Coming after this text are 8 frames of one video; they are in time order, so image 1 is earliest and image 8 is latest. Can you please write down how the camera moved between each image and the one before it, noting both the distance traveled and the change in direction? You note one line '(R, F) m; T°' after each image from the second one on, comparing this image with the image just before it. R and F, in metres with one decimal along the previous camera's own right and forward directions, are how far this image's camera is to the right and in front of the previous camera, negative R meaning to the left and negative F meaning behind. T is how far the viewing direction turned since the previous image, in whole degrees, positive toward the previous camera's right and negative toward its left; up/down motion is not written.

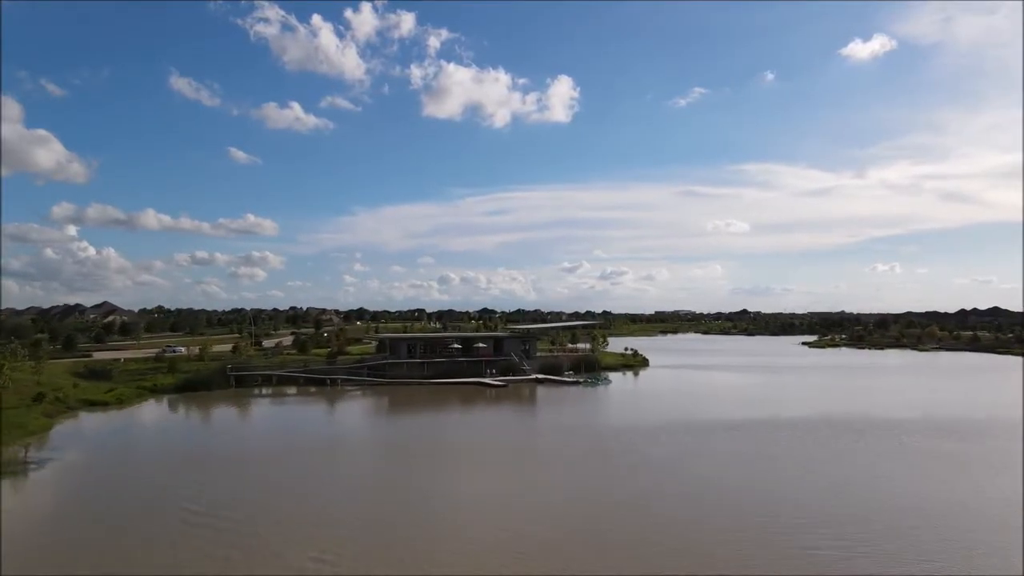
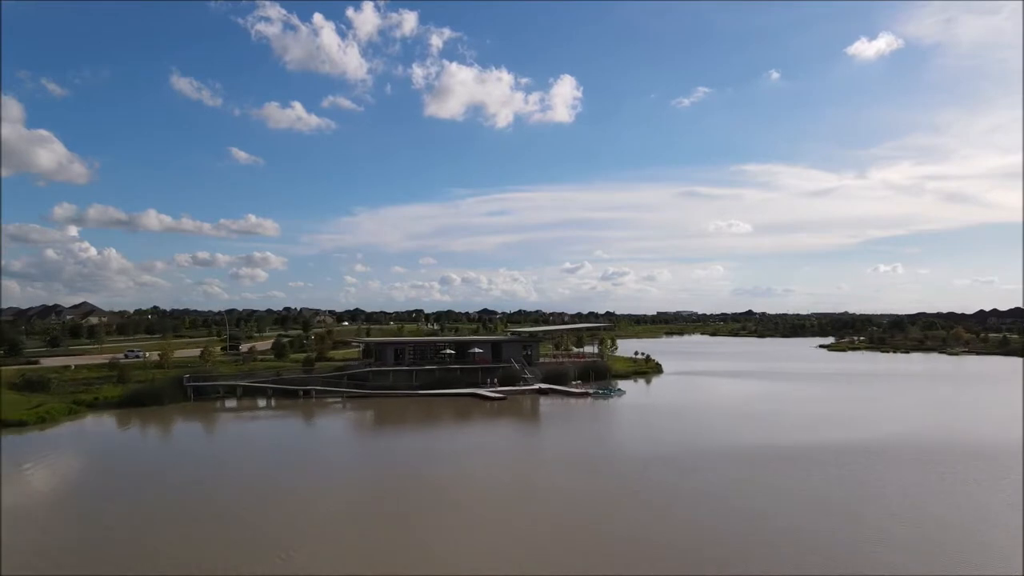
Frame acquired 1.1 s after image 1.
(+0.1, +4.6) m; 0°
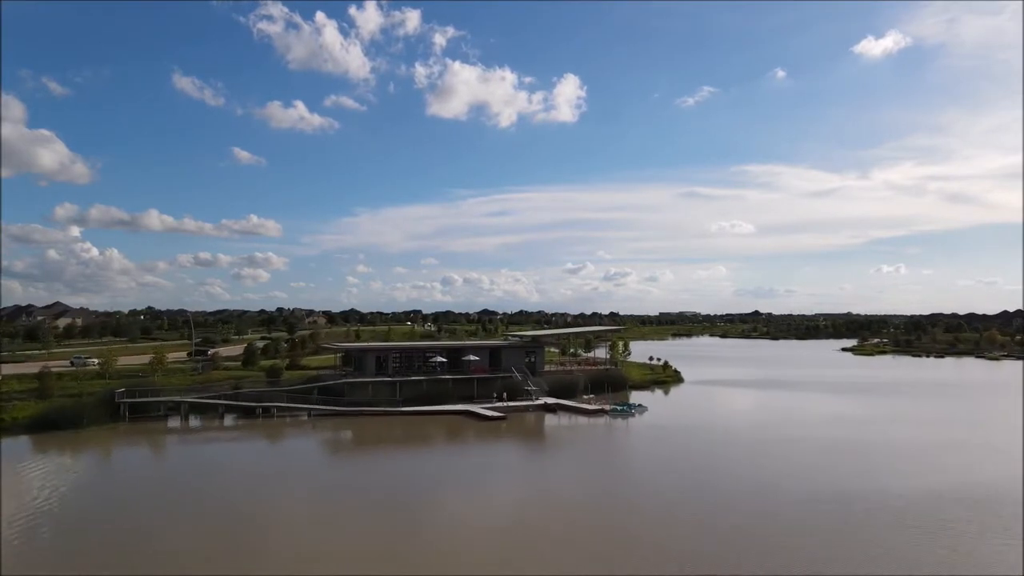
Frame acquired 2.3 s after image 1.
(+0.1, +5.3) m; 0°
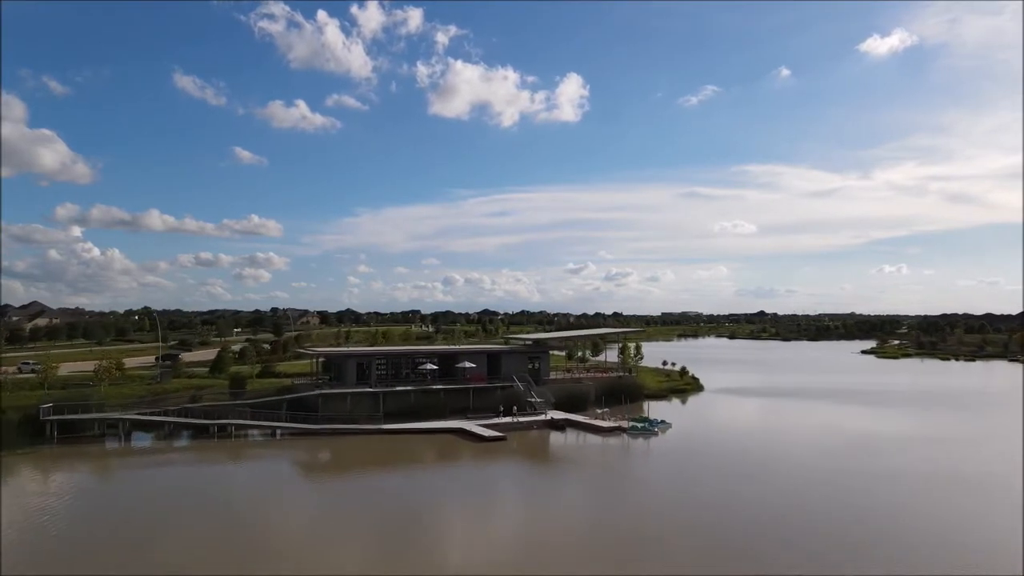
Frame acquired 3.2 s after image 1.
(0.0, +4.1) m; 0°
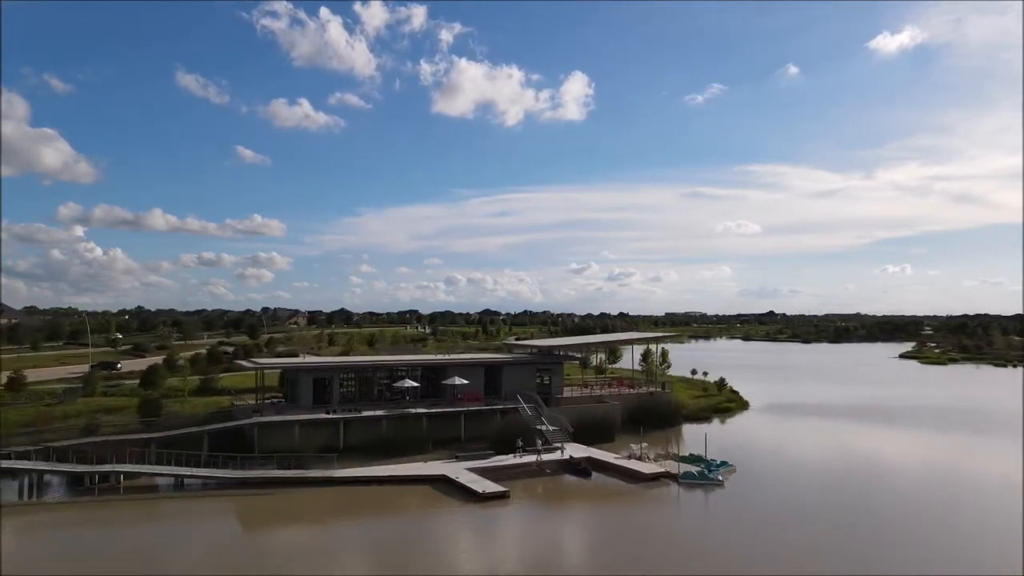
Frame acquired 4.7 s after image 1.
(0.0, +6.6) m; 0°
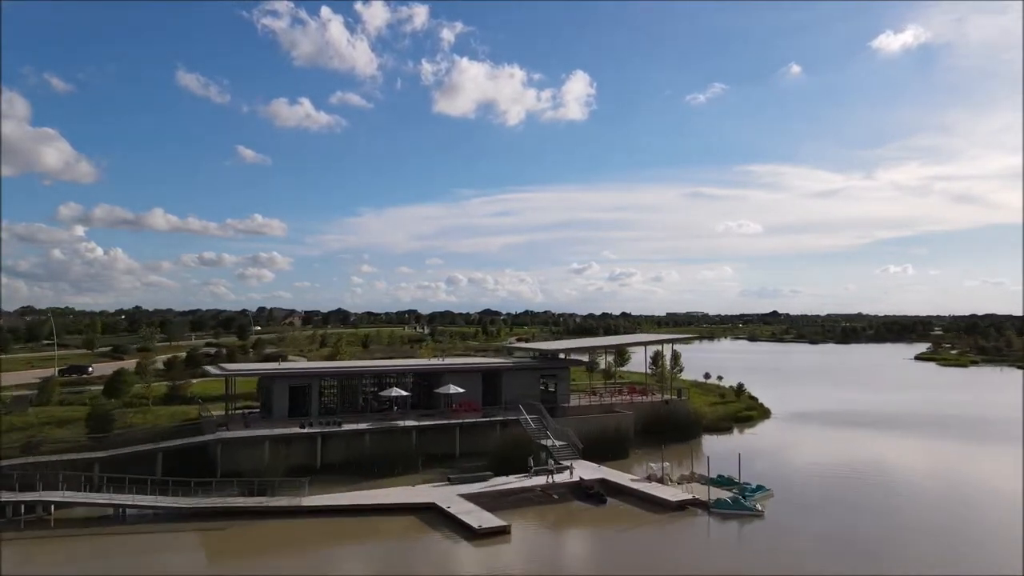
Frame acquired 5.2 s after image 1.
(0.0, +2.5) m; 0°
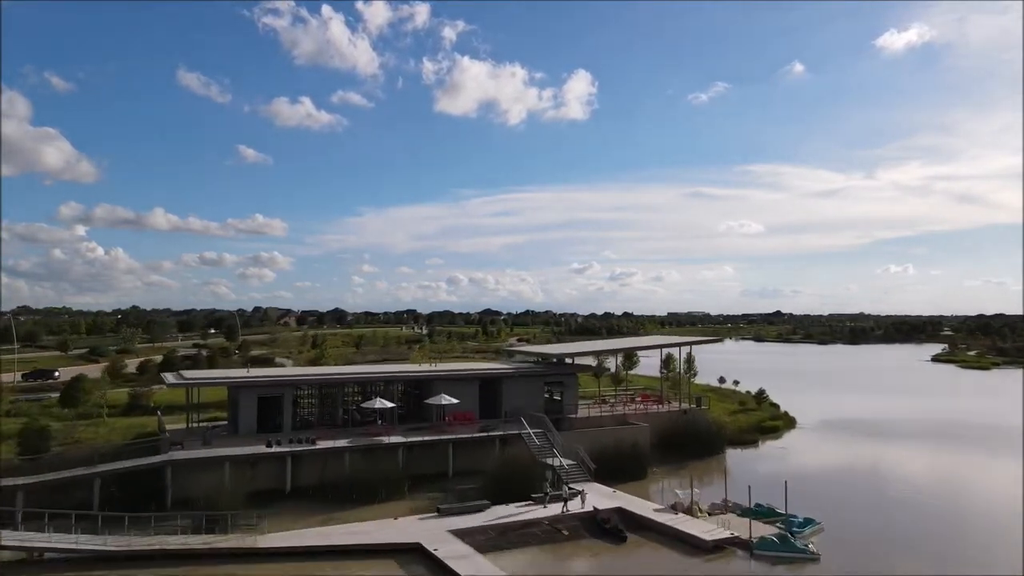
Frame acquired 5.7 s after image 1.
(0.0, +2.4) m; 0°
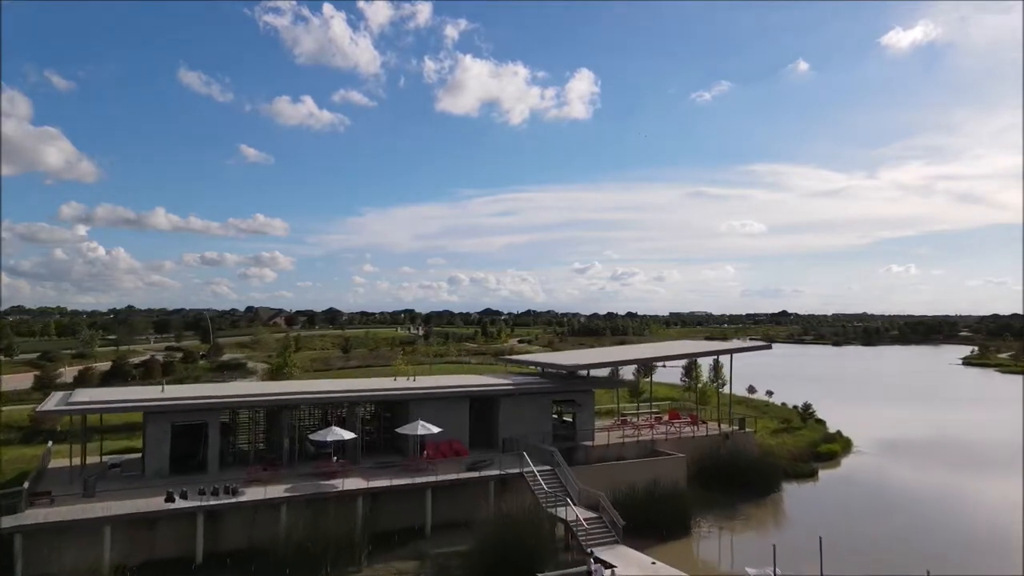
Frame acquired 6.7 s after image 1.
(0.0, +4.2) m; 0°
